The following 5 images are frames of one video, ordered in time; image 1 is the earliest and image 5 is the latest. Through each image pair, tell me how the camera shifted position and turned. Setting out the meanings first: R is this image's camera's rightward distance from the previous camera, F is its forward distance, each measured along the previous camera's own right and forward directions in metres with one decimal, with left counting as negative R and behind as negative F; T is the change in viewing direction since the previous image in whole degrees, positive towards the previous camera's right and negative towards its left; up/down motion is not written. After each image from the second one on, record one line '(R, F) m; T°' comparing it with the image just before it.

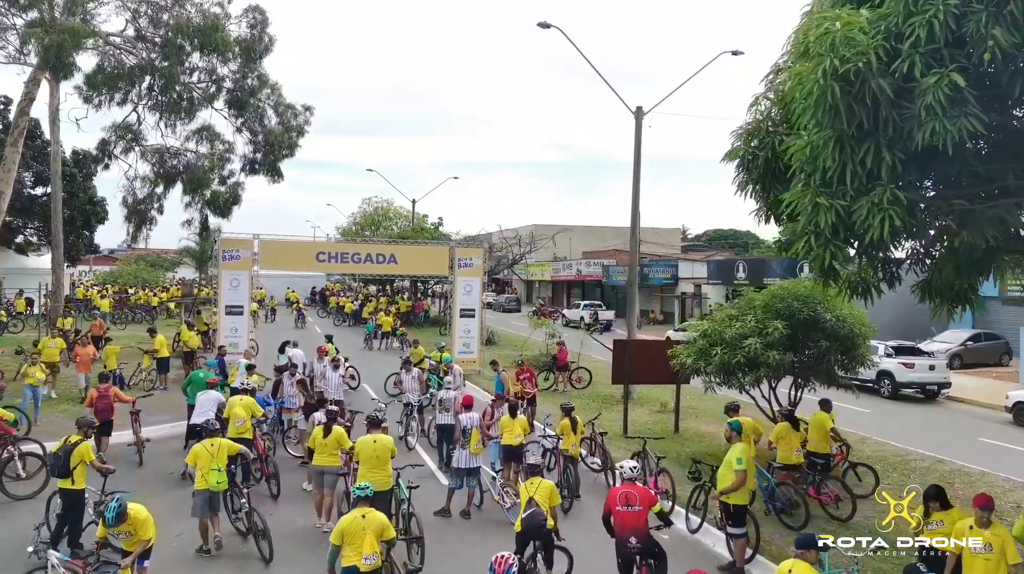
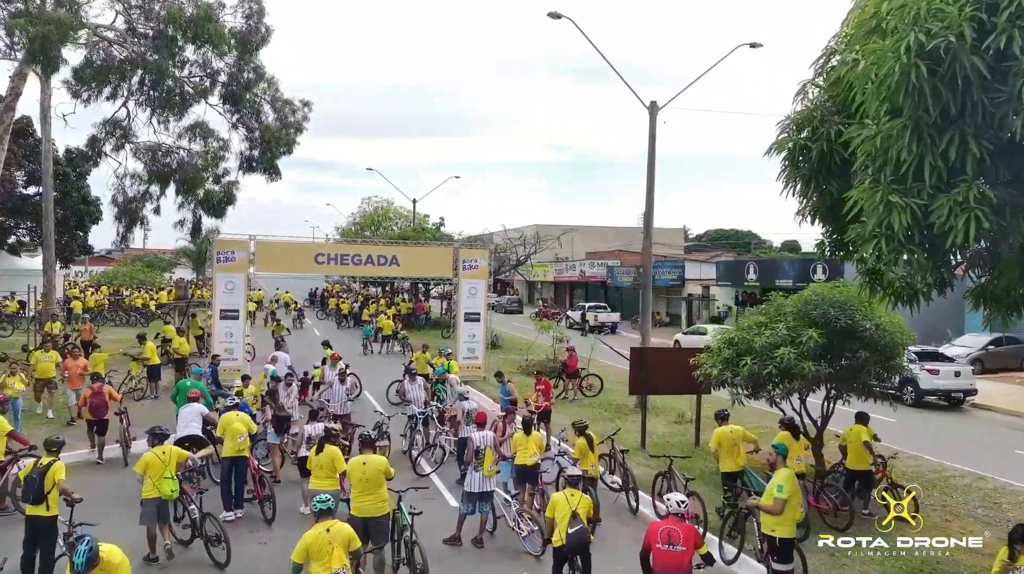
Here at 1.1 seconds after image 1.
(-0.2, +0.9) m; 0°
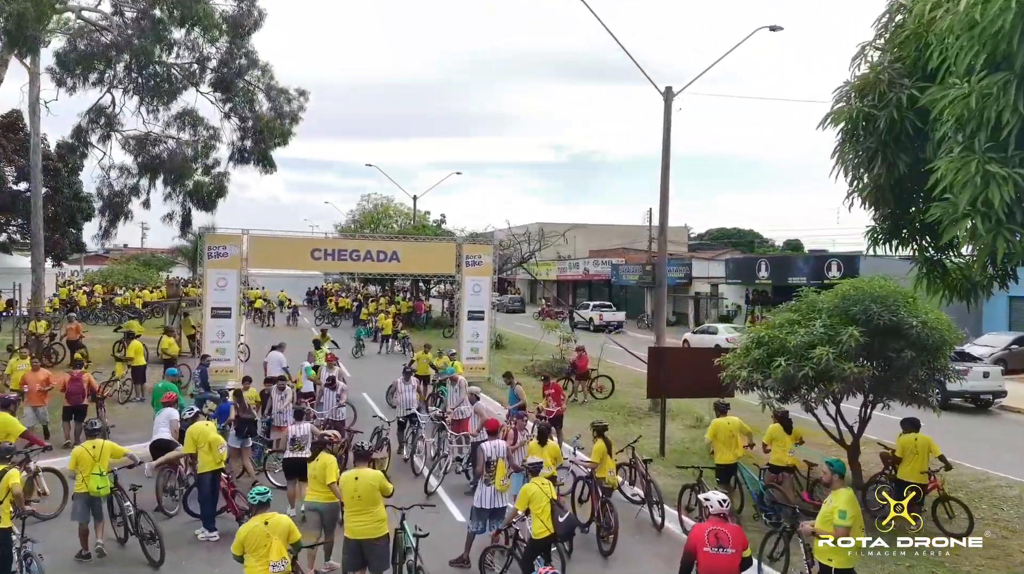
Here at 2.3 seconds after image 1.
(-0.2, +1.0) m; 0°
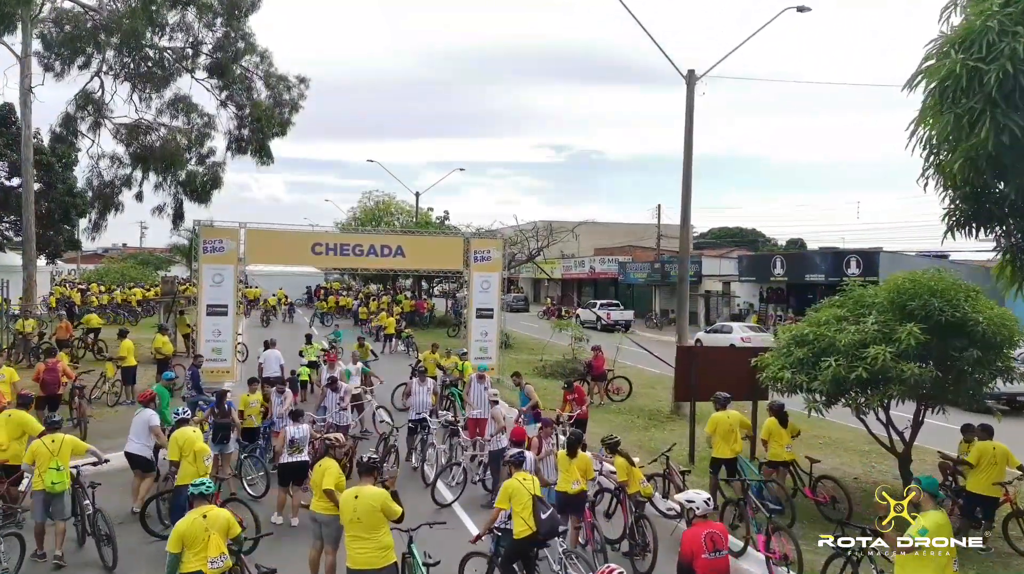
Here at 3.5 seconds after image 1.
(-0.3, +1.0) m; 0°
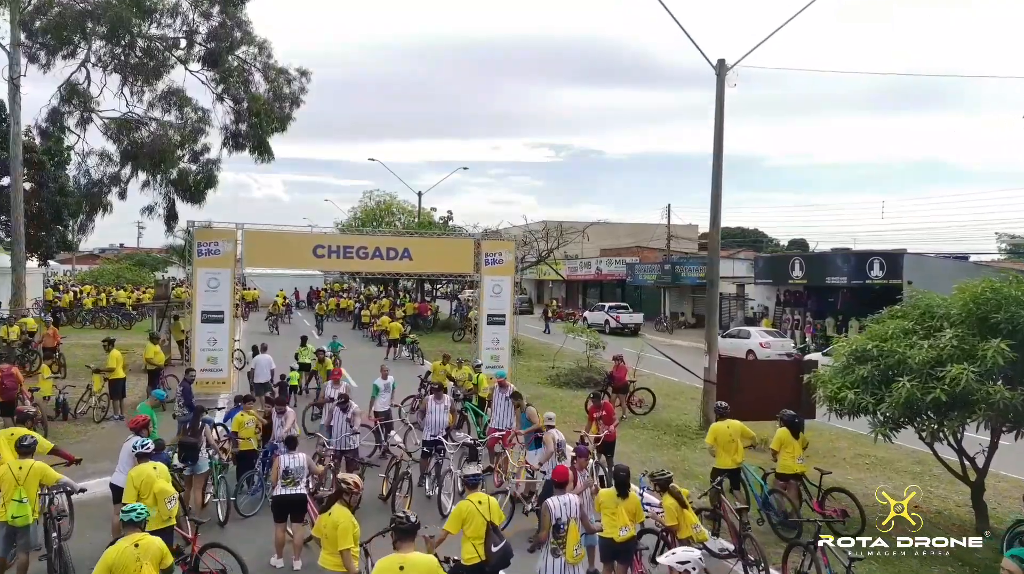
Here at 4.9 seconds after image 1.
(-0.4, +1.1) m; 0°
